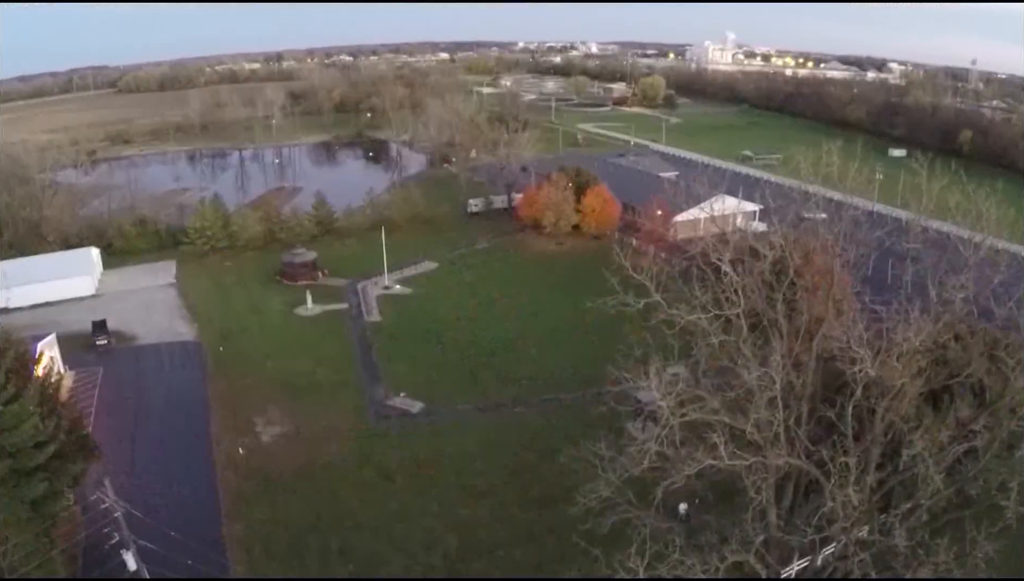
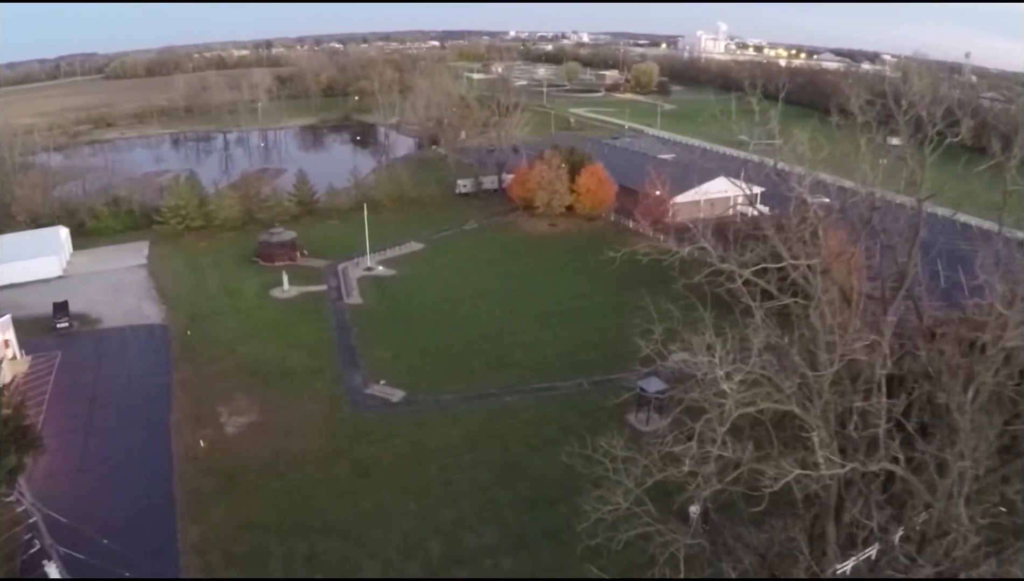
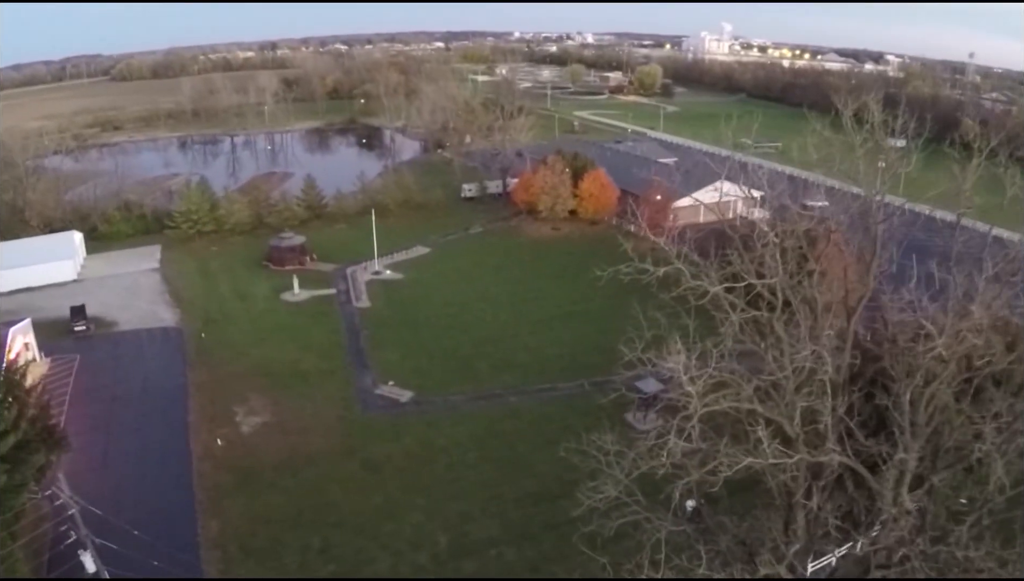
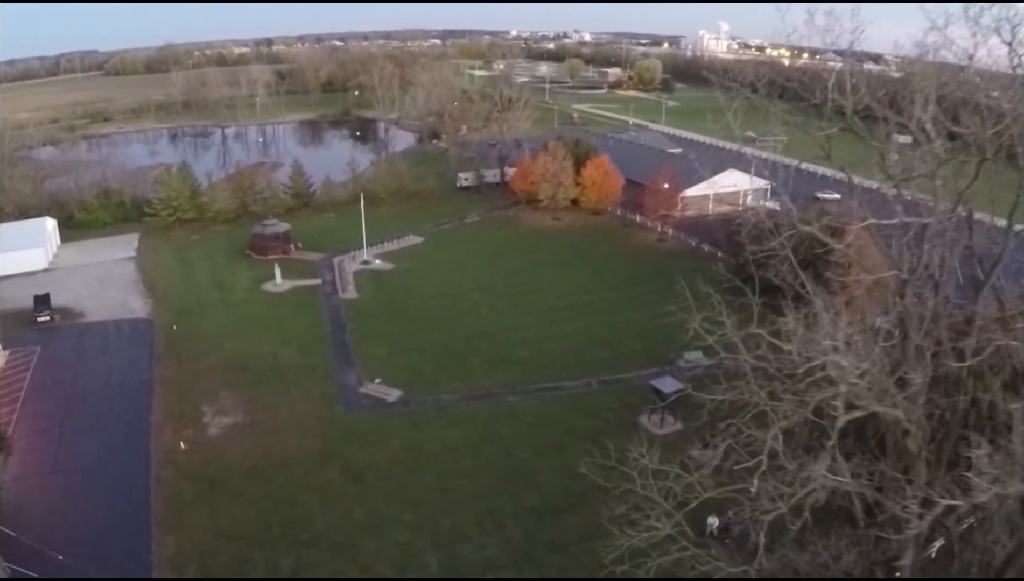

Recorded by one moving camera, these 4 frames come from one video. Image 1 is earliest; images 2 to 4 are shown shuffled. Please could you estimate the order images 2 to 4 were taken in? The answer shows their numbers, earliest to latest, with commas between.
3, 2, 4
